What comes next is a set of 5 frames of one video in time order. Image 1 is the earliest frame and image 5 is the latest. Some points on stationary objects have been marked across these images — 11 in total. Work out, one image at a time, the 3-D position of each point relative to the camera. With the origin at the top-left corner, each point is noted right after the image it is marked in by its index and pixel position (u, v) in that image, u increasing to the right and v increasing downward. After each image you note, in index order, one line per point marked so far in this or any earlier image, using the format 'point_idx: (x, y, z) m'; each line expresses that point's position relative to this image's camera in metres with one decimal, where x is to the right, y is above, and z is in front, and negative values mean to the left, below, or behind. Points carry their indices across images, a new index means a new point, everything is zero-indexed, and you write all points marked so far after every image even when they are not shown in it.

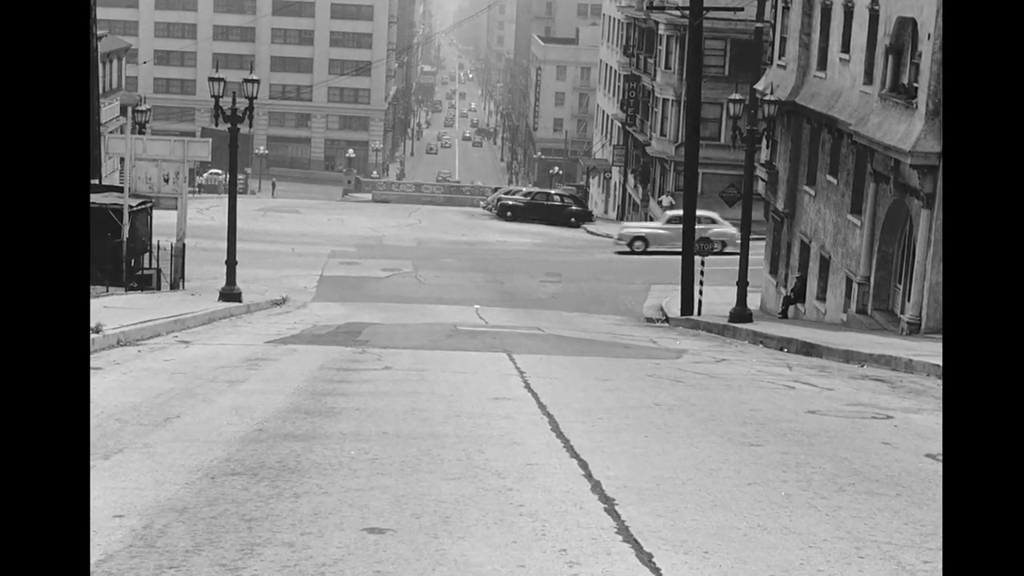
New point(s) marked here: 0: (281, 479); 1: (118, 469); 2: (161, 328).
0: (-1.2, -1.0, +6.6) m
1: (-2.2, -1.0, +7.0) m
2: (-5.3, -0.6, +19.3) m
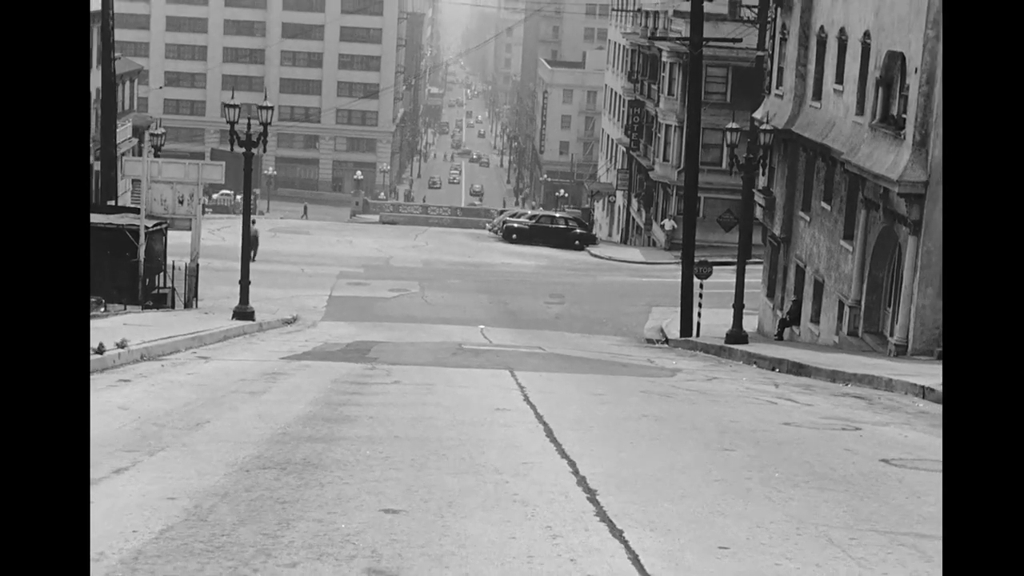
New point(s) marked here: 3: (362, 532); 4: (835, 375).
0: (-1.2, -1.1, +7.6) m
1: (-2.2, -1.1, +7.9) m
2: (-5.3, -0.9, +20.3) m
3: (-0.7, -1.1, +5.9) m
4: (+5.0, -1.4, +19.6) m
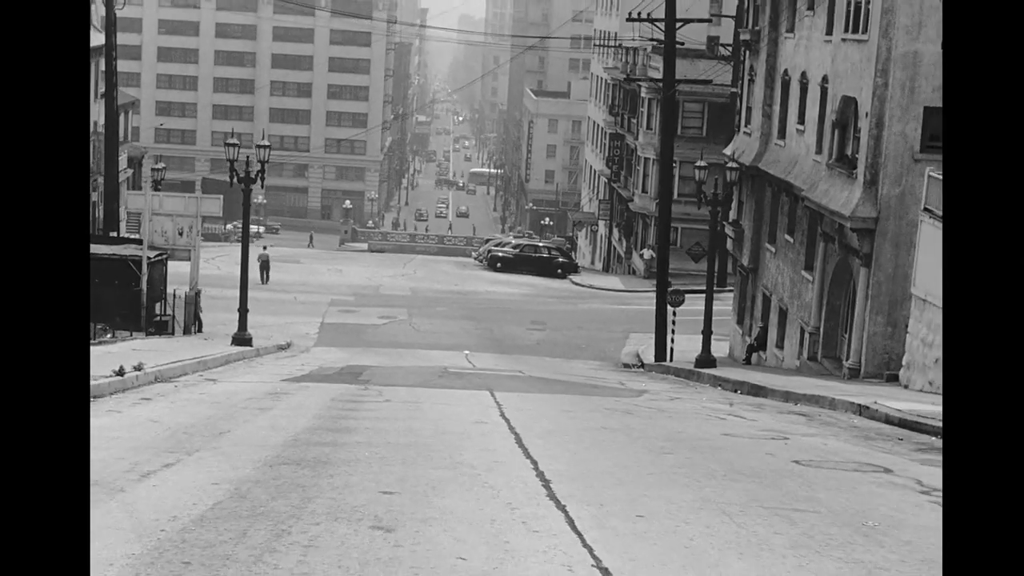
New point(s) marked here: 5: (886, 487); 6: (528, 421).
0: (-1.4, -1.3, +9.4) m
1: (-2.4, -1.3, +9.8) m
2: (-5.6, -1.4, +22.1) m
3: (-0.9, -1.3, +7.8) m
4: (+4.7, -1.8, +21.5) m
5: (+2.9, -1.5, +9.7) m
6: (+0.2, -1.5, +14.4) m
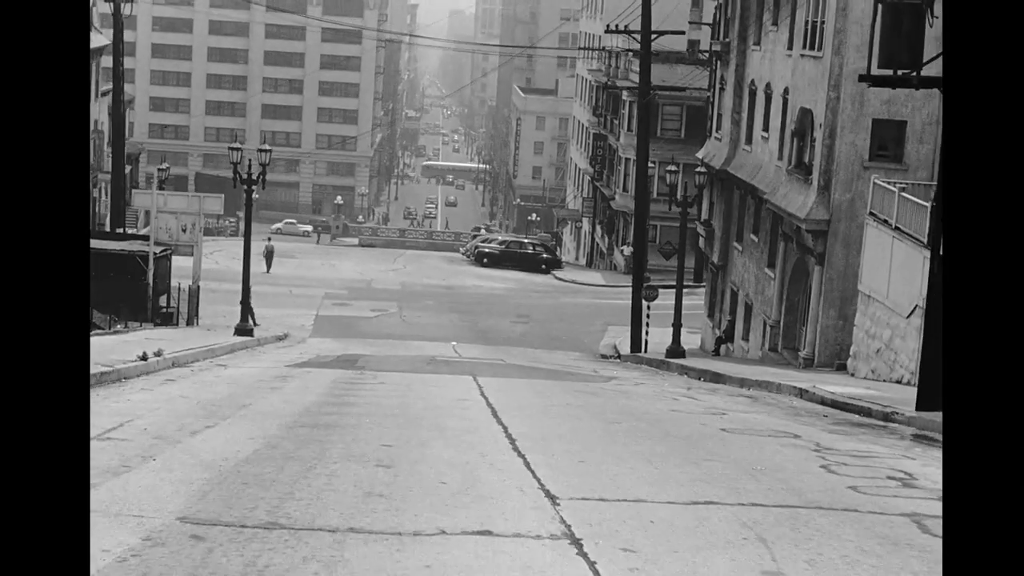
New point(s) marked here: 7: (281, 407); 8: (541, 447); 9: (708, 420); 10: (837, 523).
0: (-1.7, -1.3, +11.7) m
1: (-2.6, -1.3, +12.1) m
2: (-6.0, -1.3, +24.3) m
3: (-1.1, -1.3, +10.1) m
4: (+4.3, -1.8, +23.8) m
5: (+2.6, -1.5, +12.0) m
6: (-0.1, -1.5, +16.7) m
7: (-2.6, -1.3, +14.3) m
8: (+0.2, -1.3, +10.7) m
9: (+2.2, -1.5, +14.4) m
10: (+1.9, -1.4, +7.4) m
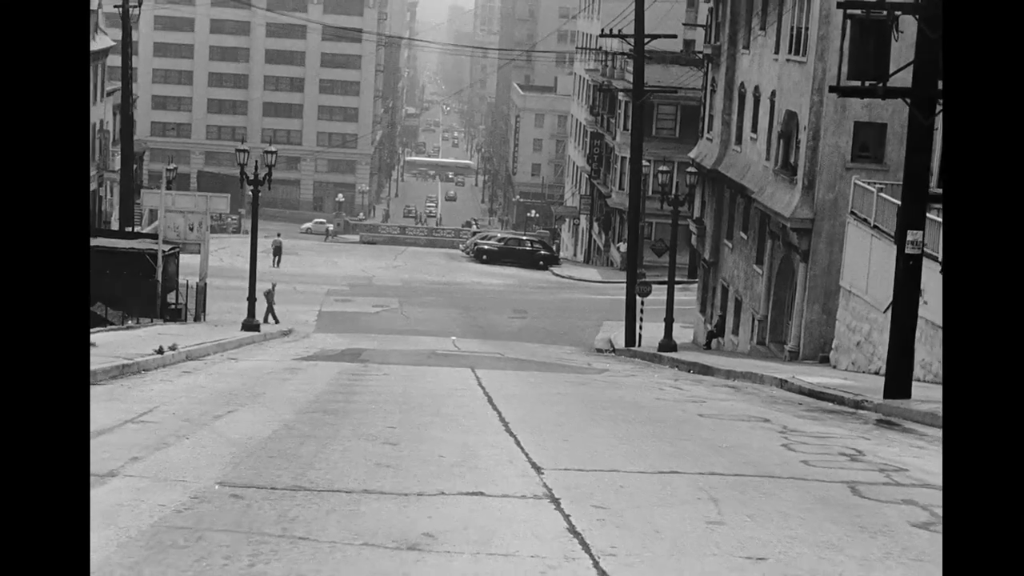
0: (-1.8, -1.3, +12.9) m
1: (-2.7, -1.3, +13.3) m
2: (-6.1, -1.2, +25.5) m
3: (-1.2, -1.3, +11.3) m
4: (+4.3, -1.7, +25.0) m
5: (+2.6, -1.5, +13.2) m
6: (-0.2, -1.4, +17.9) m
7: (-2.7, -1.3, +15.5) m
8: (+0.2, -1.3, +11.9) m
9: (+2.2, -1.5, +15.6) m
10: (+1.8, -1.3, +8.6) m
